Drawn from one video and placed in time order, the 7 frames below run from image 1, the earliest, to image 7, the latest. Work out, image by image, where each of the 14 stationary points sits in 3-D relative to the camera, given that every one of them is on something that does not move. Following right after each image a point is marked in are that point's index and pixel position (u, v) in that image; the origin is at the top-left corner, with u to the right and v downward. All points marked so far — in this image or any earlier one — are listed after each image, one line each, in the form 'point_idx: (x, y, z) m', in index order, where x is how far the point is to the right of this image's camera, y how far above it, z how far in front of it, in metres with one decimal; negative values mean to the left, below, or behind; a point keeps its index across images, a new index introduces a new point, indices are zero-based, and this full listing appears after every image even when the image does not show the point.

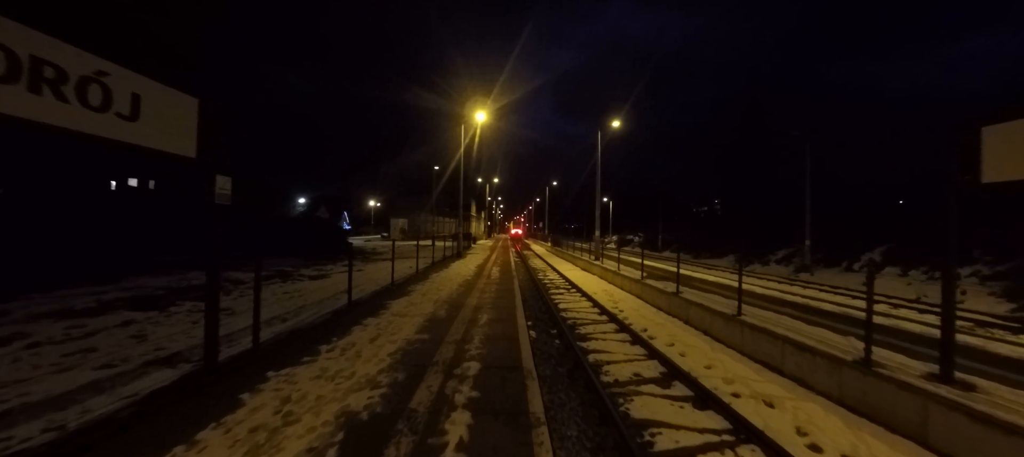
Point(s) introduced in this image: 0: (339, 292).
0: (-6.4, -2.4, +13.2) m
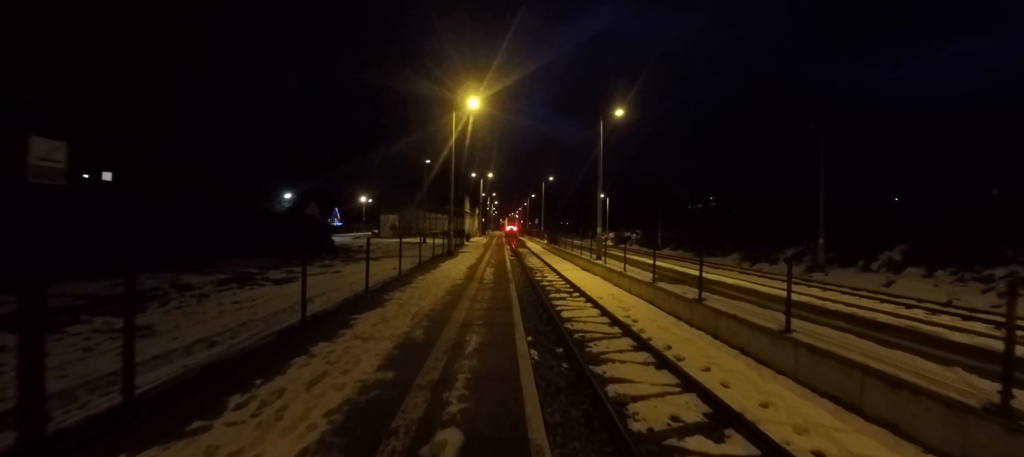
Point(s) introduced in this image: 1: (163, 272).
0: (-6.6, -2.3, +11.0) m
1: (-15.9, -2.0, +16.2) m
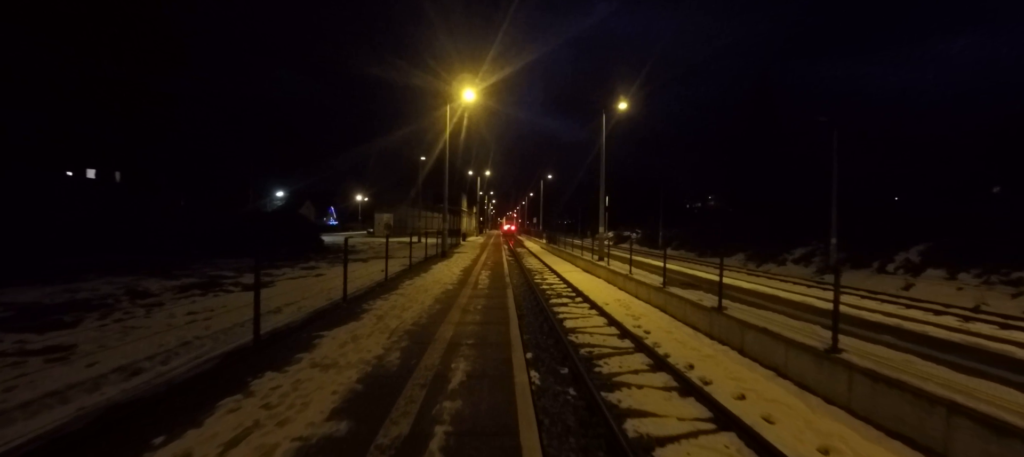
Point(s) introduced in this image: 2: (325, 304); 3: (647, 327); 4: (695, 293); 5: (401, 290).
0: (-6.6, -2.3, +9.6) m
1: (-16.0, -2.0, +14.7) m
2: (-5.4, -2.2, +10.3) m
3: (+4.4, -3.2, +11.6) m
4: (+7.1, -2.5, +13.9) m
5: (-3.8, -2.1, +12.1) m
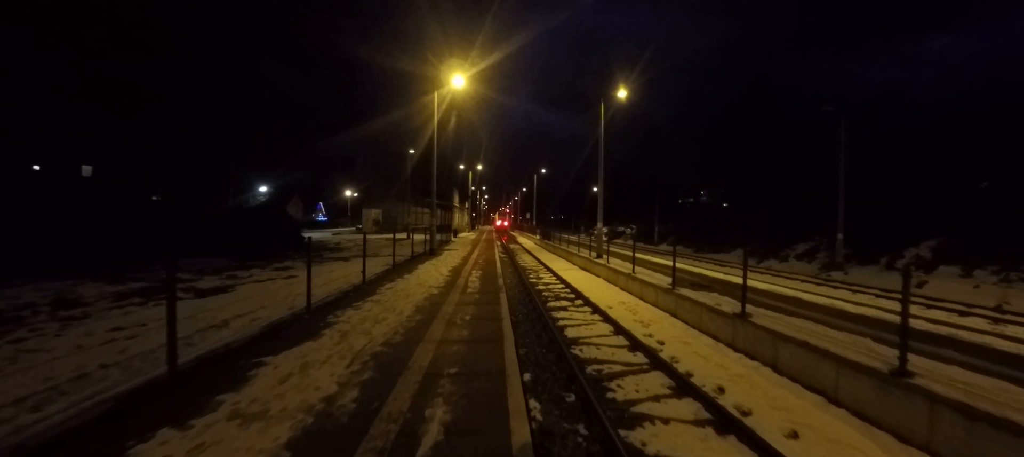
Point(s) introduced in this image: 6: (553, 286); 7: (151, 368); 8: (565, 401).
0: (-6.8, -2.2, +7.9) m
1: (-16.2, -1.9, +12.9) m
2: (-5.6, -2.1, +8.7) m
3: (+4.2, -3.1, +10.2) m
4: (+6.9, -2.4, +12.5) m
5: (-4.0, -2.0, +10.5) m
6: (+2.1, -3.0, +18.6) m
7: (-5.8, -2.3, +5.8) m
8: (+1.0, -3.2, +6.6) m
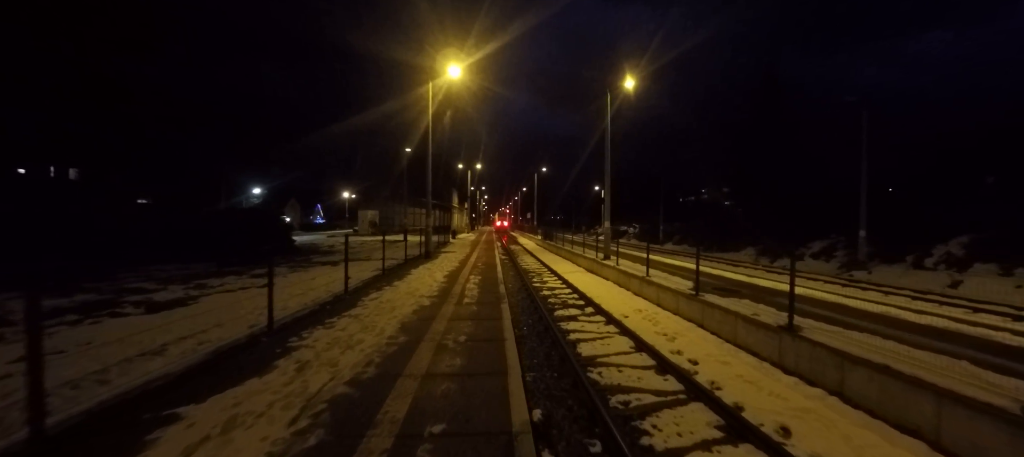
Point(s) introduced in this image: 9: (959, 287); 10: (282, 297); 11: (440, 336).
0: (-6.7, -2.3, +6.4) m
1: (-16.1, -2.0, +11.3) m
2: (-5.5, -2.2, +7.1) m
3: (+4.4, -3.1, +8.7) m
4: (+7.0, -2.3, +10.9) m
5: (-3.9, -2.0, +9.0) m
6: (+2.2, -3.0, +17.0) m
7: (-5.7, -2.3, +4.2) m
8: (+1.1, -3.2, +5.1) m
9: (+23.3, -3.0, +18.5) m
10: (-7.1, -2.1, +11.1) m
11: (-1.4, -2.1, +7.1) m
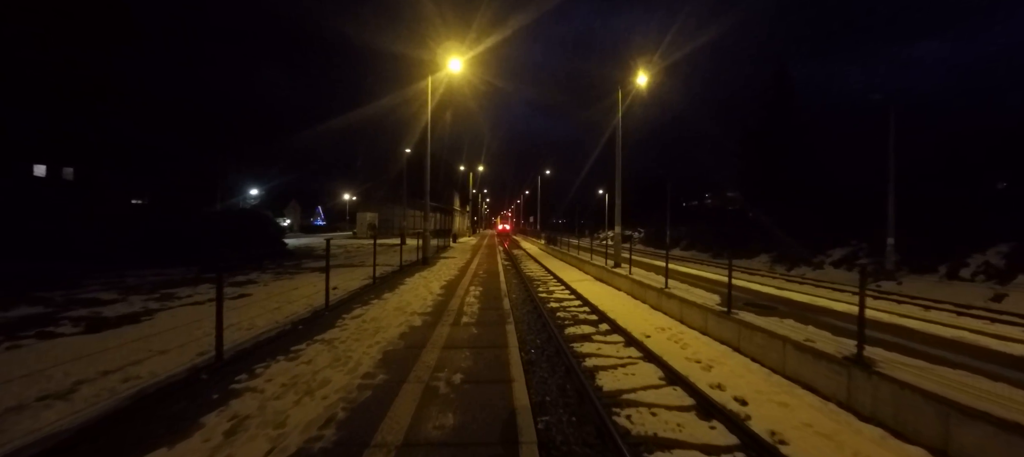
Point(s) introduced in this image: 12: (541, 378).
0: (-6.5, -2.3, +4.9) m
1: (-16.0, -2.1, +9.9) m
2: (-5.3, -2.3, +5.6) m
3: (+4.5, -3.2, +7.1) m
4: (+7.1, -2.5, +9.4) m
5: (-3.7, -2.2, +7.5) m
6: (+2.4, -3.2, +15.5) m
7: (-5.6, -2.4, +2.7) m
8: (+1.2, -3.3, +3.6) m
9: (+23.5, -3.4, +16.9) m
10: (-7.0, -2.2, +9.6) m
11: (-1.3, -2.2, +5.6) m
12: (+0.7, -3.1, +7.7) m
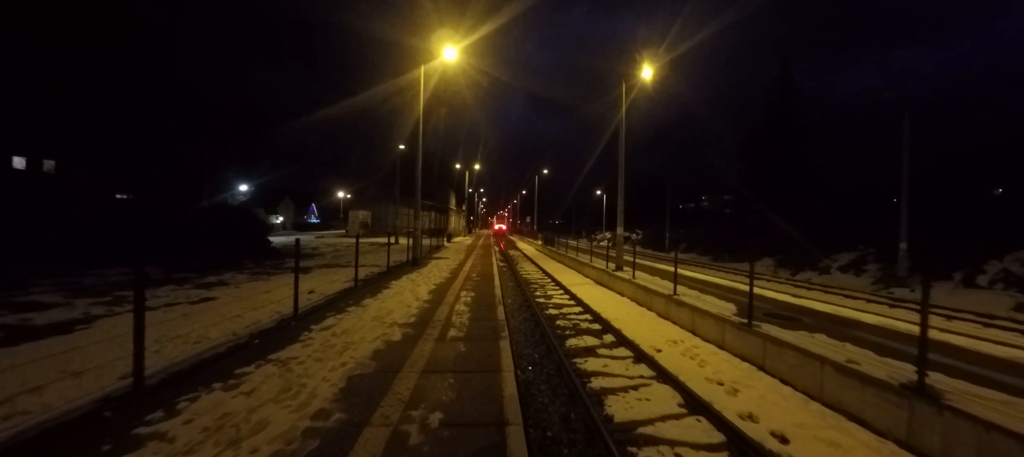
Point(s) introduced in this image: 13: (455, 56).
0: (-6.6, -2.2, +3.7) m
1: (-16.1, -1.9, +8.6) m
2: (-5.4, -2.2, +4.4) m
3: (+4.4, -3.3, +6.0) m
4: (+7.0, -2.6, +8.3) m
5: (-3.8, -2.1, +6.3) m
6: (+2.2, -3.2, +14.4) m
7: (-5.6, -2.3, +1.5) m
8: (+1.2, -3.3, +2.4) m
9: (+23.3, -3.7, +16.0) m
10: (-7.1, -2.1, +8.4) m
11: (-1.4, -2.2, +4.4) m
12: (+0.6, -3.1, +6.5) m
13: (-3.0, +9.3, +19.1) m
